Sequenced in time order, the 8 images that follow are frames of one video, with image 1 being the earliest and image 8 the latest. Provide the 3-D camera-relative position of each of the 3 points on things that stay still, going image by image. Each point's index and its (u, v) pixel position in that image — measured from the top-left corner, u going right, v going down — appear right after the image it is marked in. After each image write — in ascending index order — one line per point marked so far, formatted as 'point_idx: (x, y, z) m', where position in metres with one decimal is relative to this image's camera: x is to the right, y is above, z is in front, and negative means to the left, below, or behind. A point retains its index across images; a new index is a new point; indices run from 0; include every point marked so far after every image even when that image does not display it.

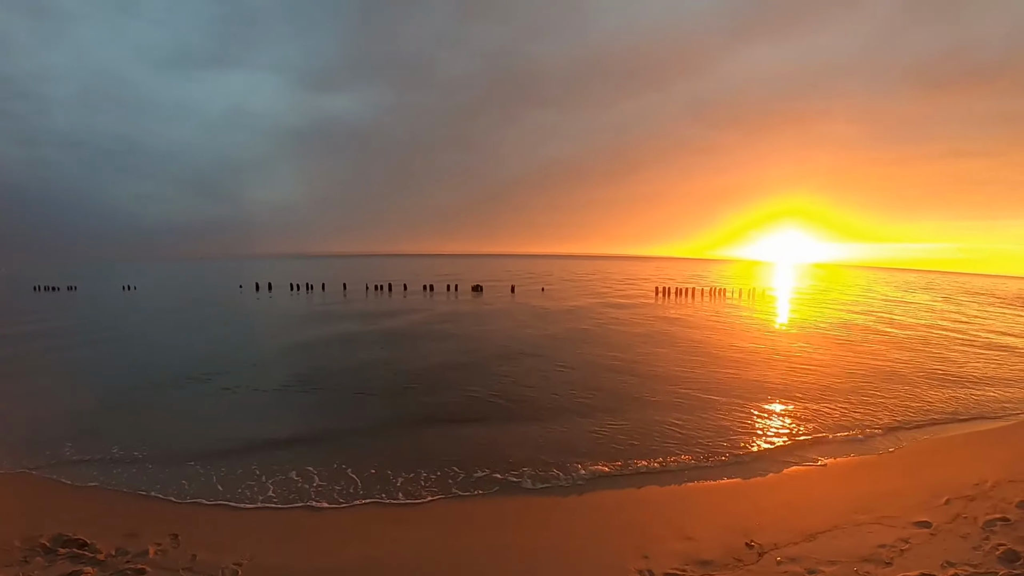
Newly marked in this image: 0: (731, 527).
0: (+4.3, -4.6, +10.0) m
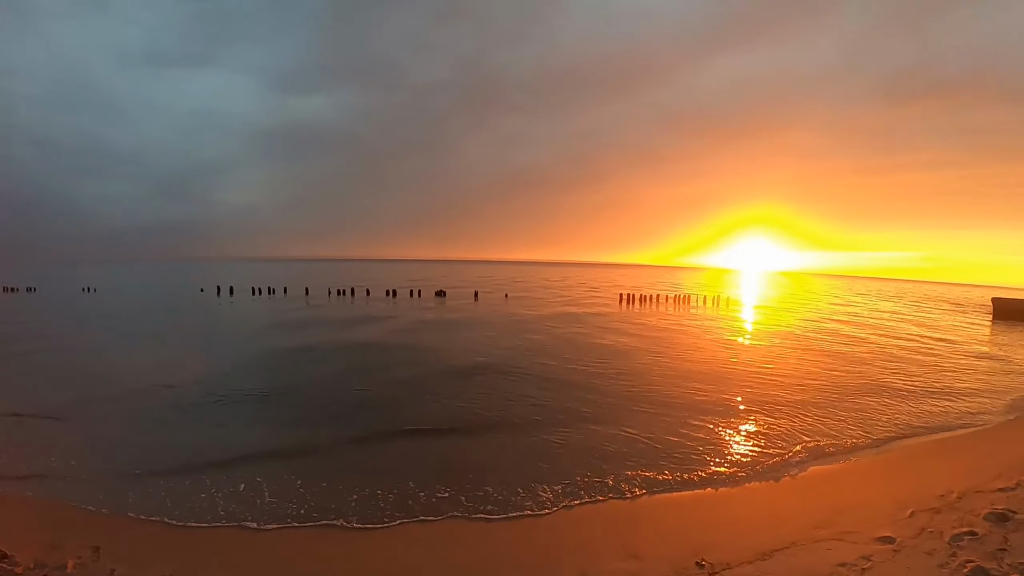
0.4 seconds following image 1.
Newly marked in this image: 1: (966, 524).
0: (+3.0, -4.4, +9.0) m
1: (+6.6, -3.4, +7.5) m
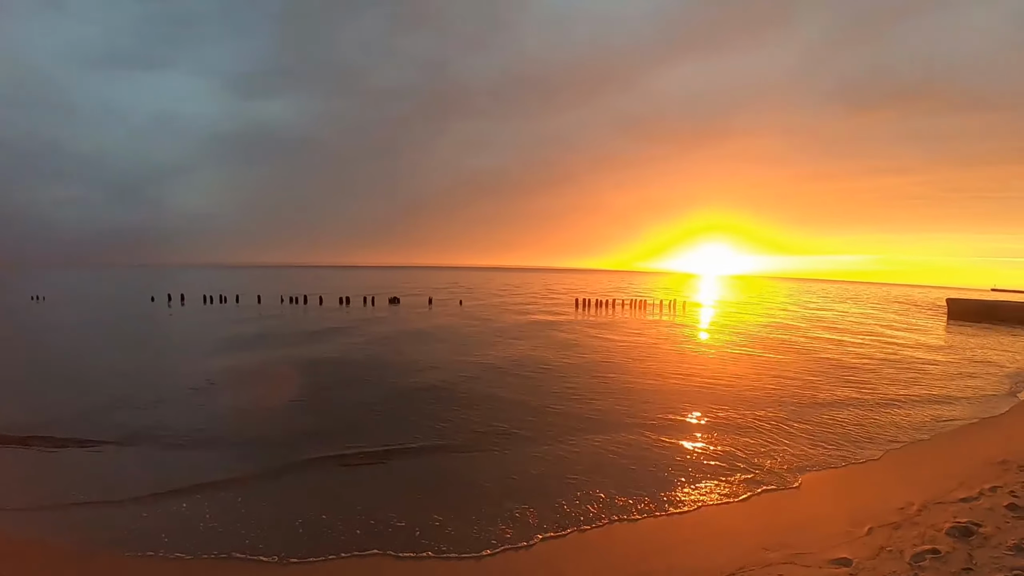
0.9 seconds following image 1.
0: (+1.7, -4.2, +7.9) m
1: (+5.3, -3.2, +6.6) m
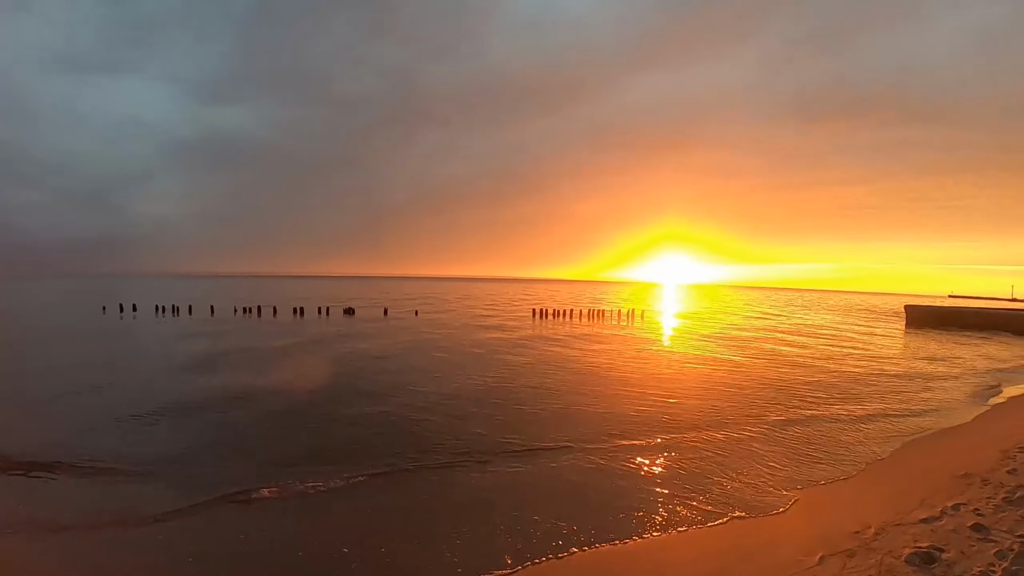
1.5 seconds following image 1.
0: (+0.4, -4.1, +6.7) m
1: (+4.1, -3.1, +5.7) m
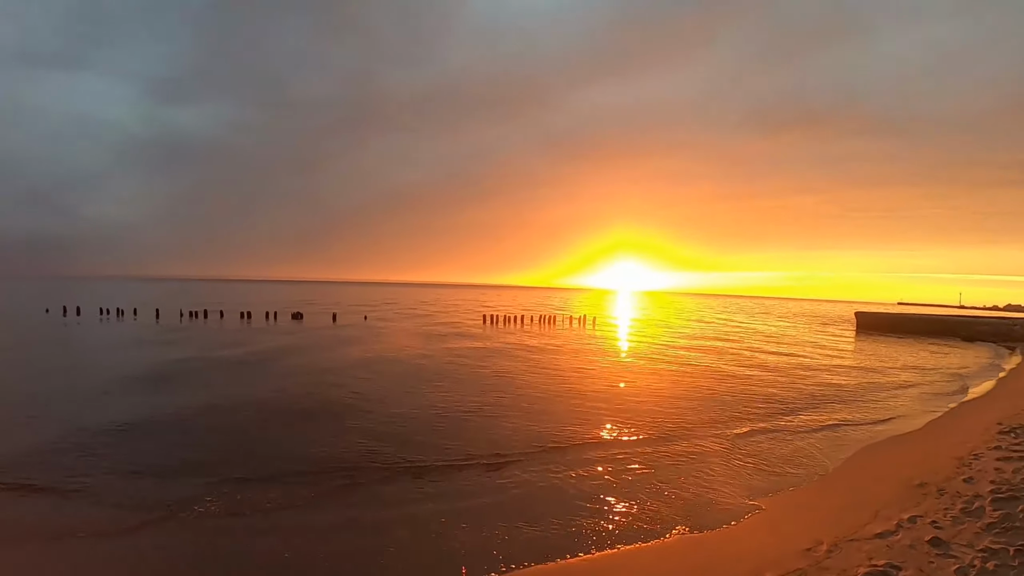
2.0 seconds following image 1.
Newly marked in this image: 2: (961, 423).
0: (-0.6, -4.0, +5.8) m
1: (+3.2, -3.0, +5.0) m
2: (+10.2, -3.0, +11.6) m
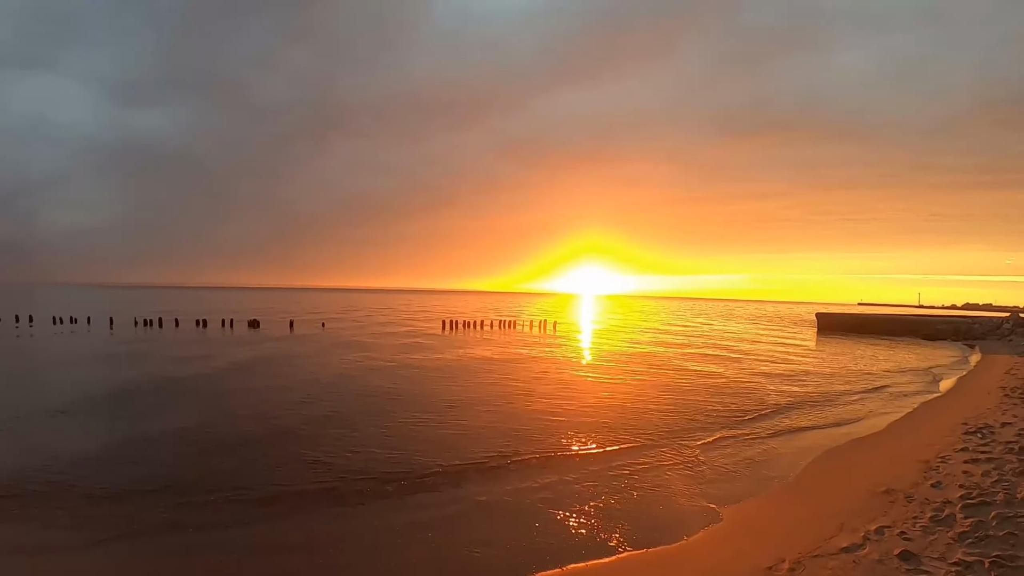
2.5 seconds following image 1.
0: (-1.3, -3.9, +5.1) m
1: (+2.5, -2.9, +4.5) m
2: (+9.2, -3.0, +11.5) m
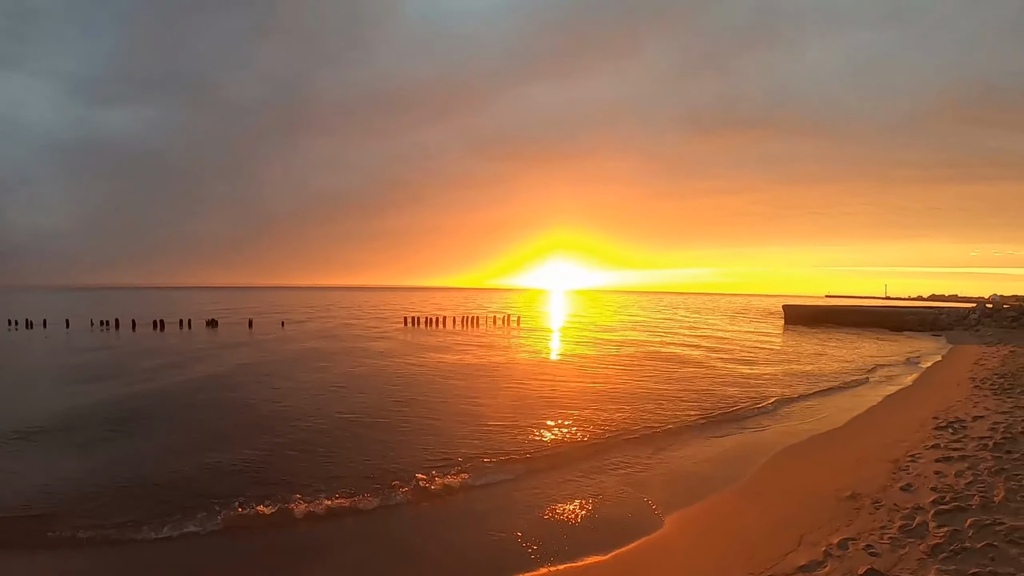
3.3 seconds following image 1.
0: (-2.1, -3.7, +4.2) m
1: (+1.8, -2.7, +3.8) m
2: (+8.1, -2.8, +11.1) m
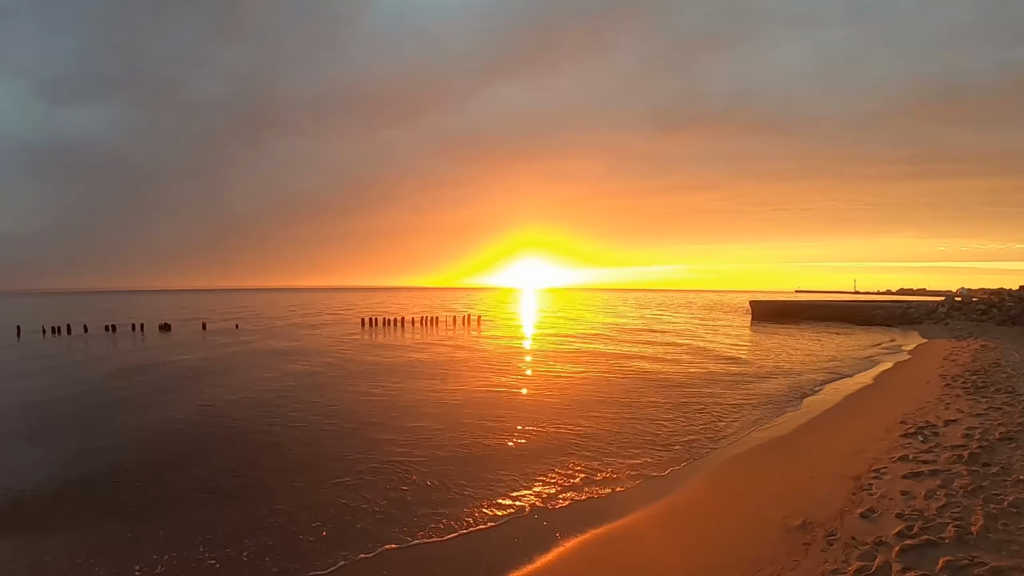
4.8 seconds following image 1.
0: (-3.0, -3.6, +3.2) m
1: (+0.9, -2.6, +2.9) m
2: (+7.0, -2.6, +10.4) m
